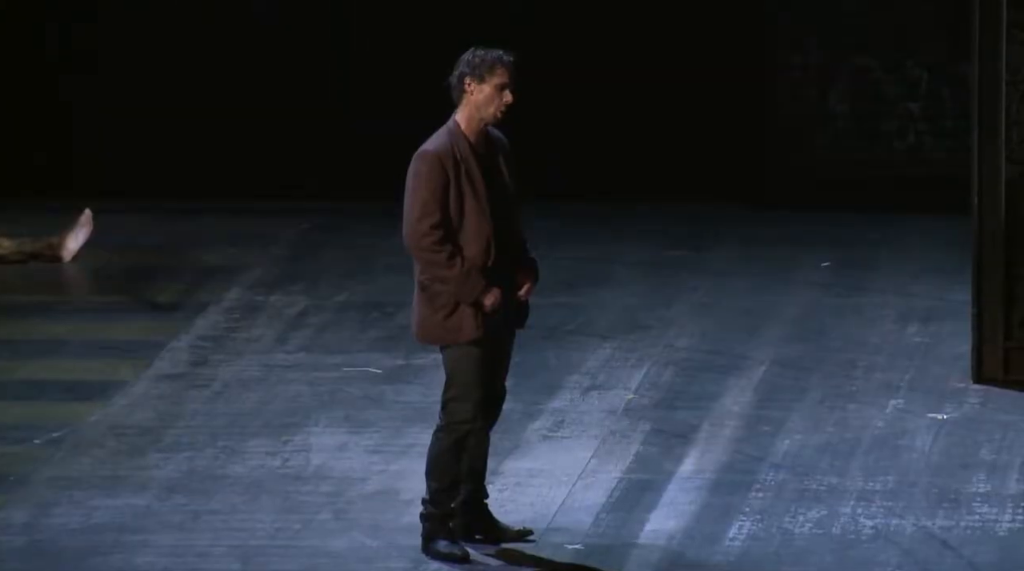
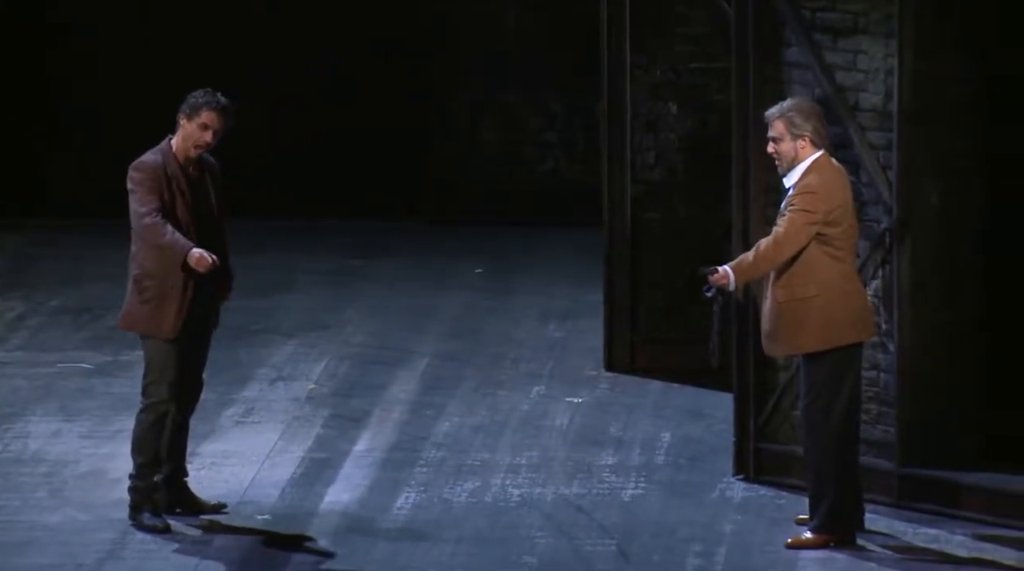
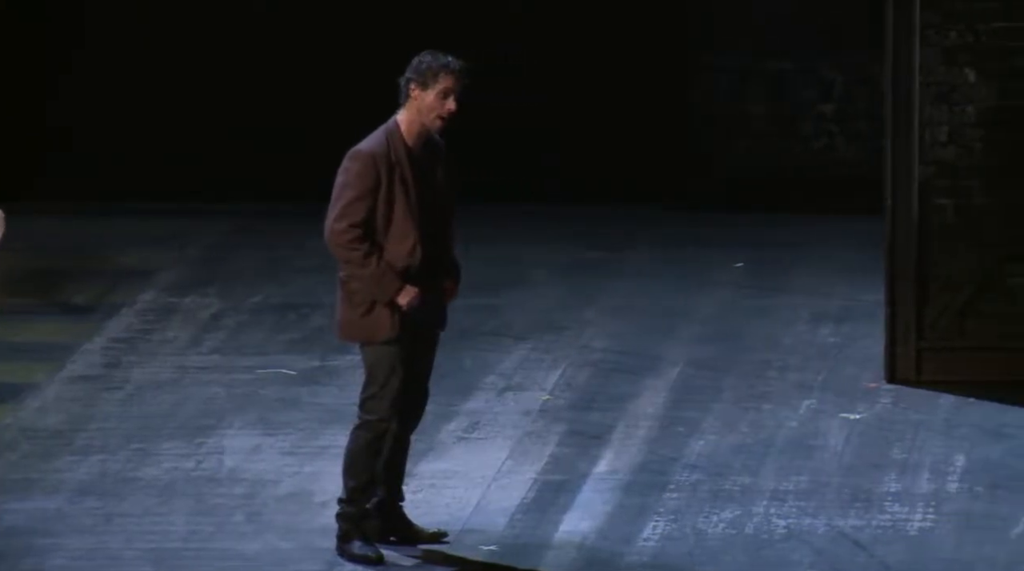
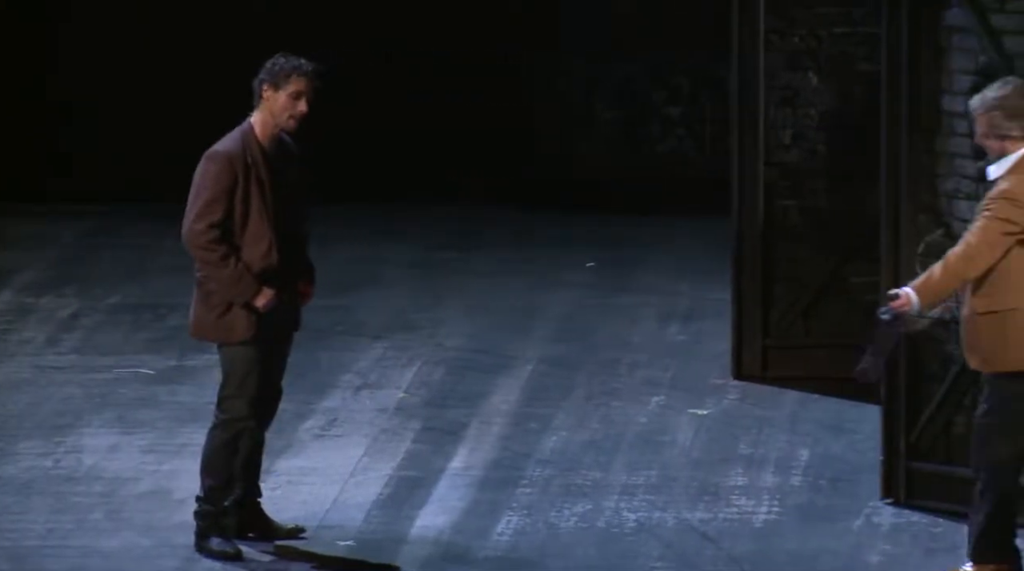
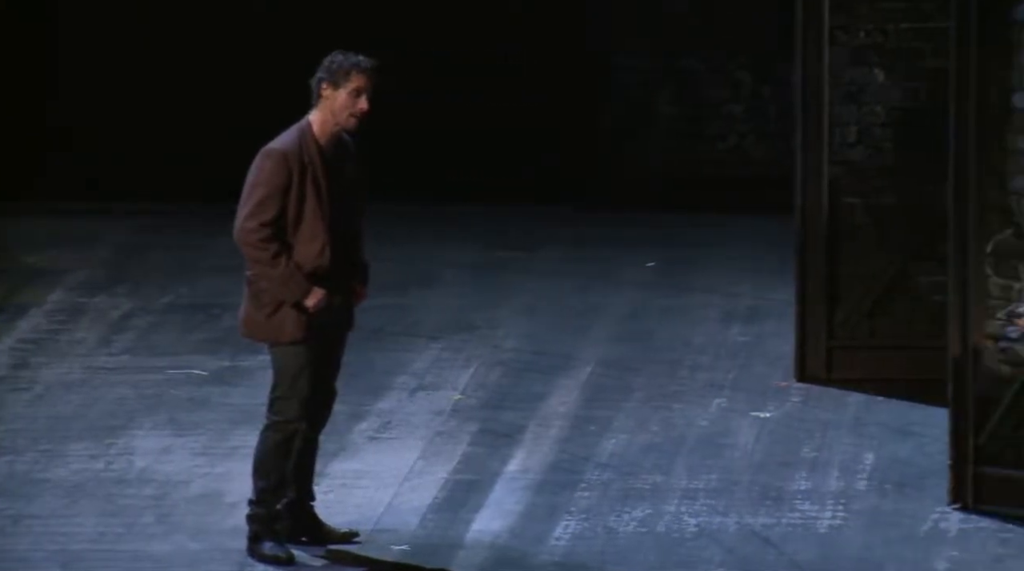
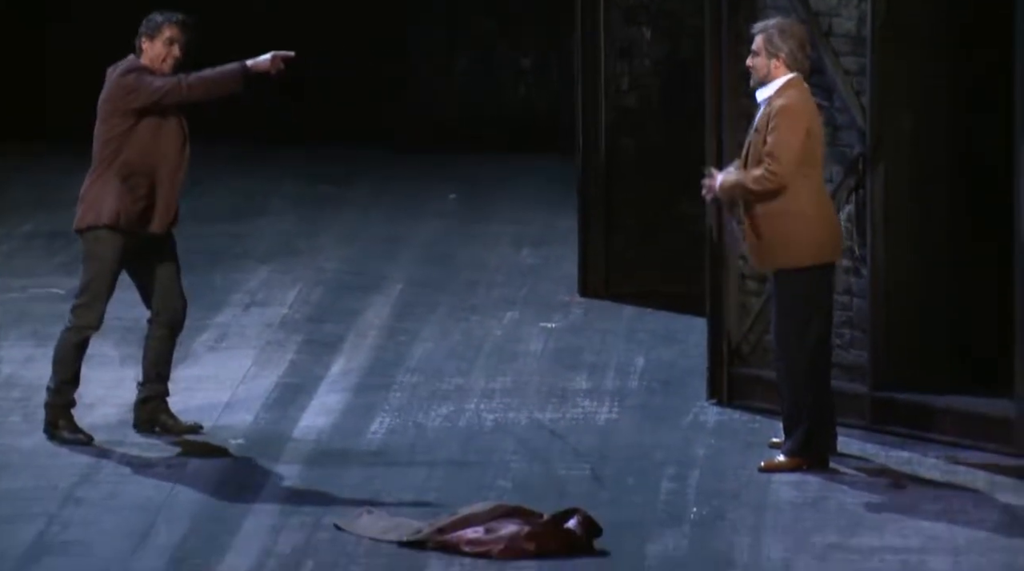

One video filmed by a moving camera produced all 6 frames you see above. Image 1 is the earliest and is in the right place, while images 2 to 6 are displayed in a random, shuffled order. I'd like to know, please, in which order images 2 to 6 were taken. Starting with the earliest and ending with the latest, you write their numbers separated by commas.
3, 5, 4, 2, 6
